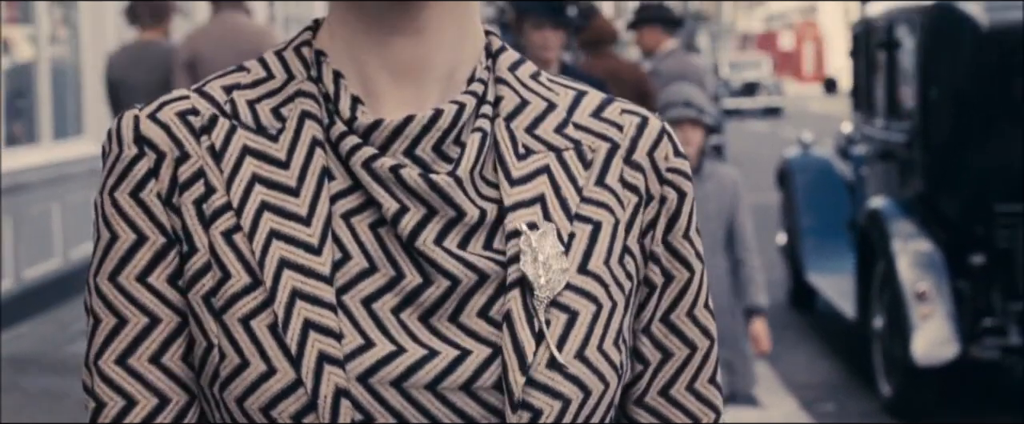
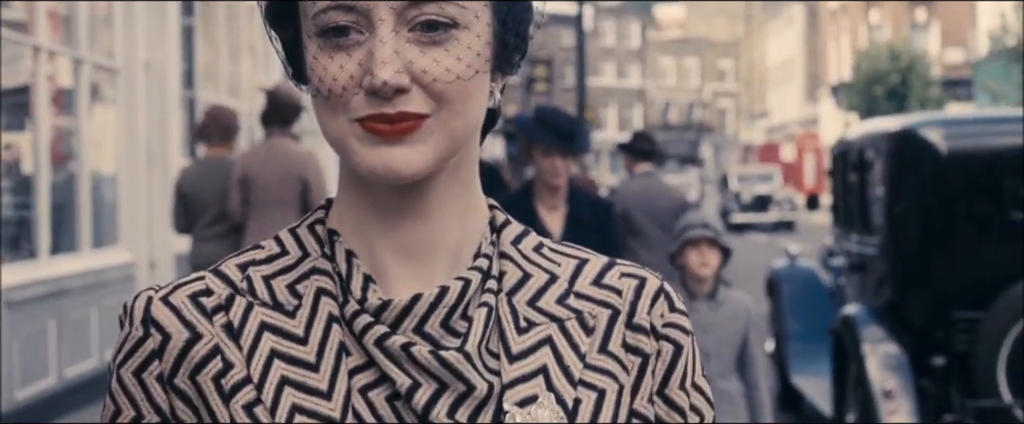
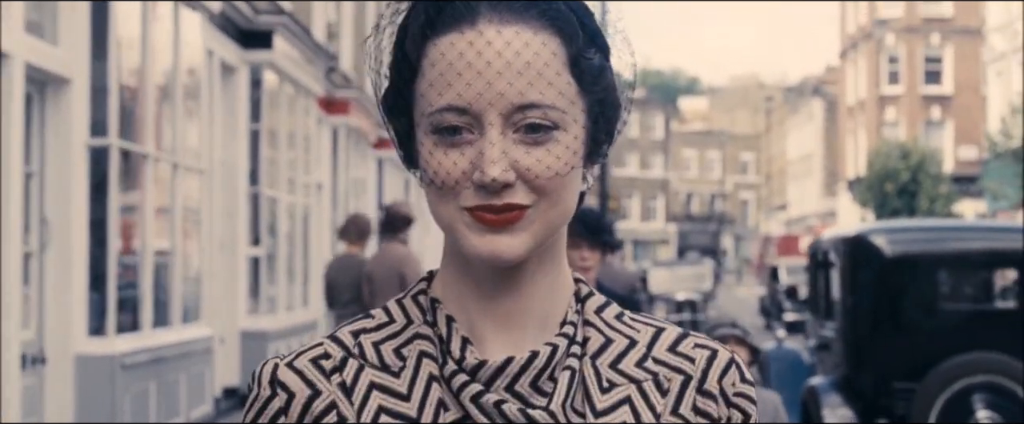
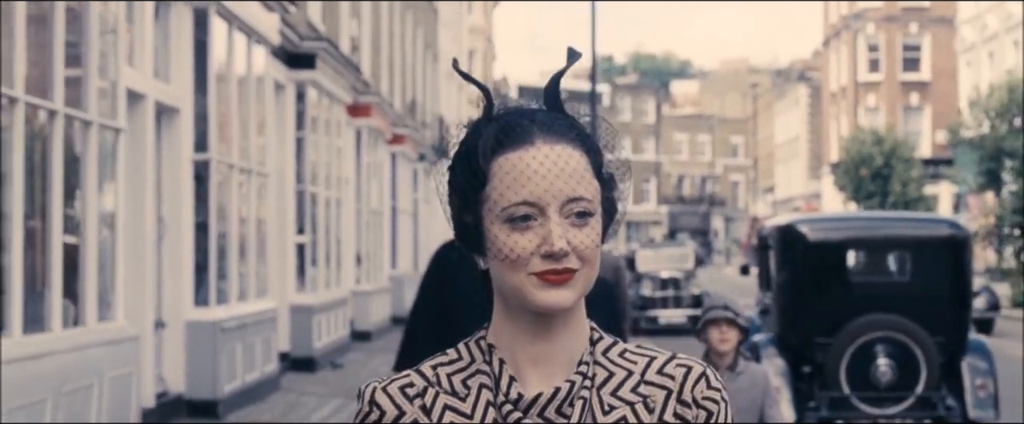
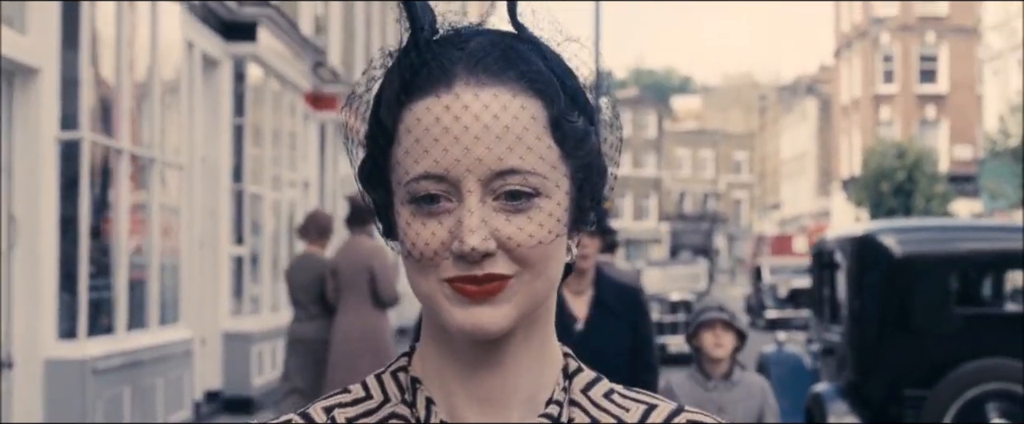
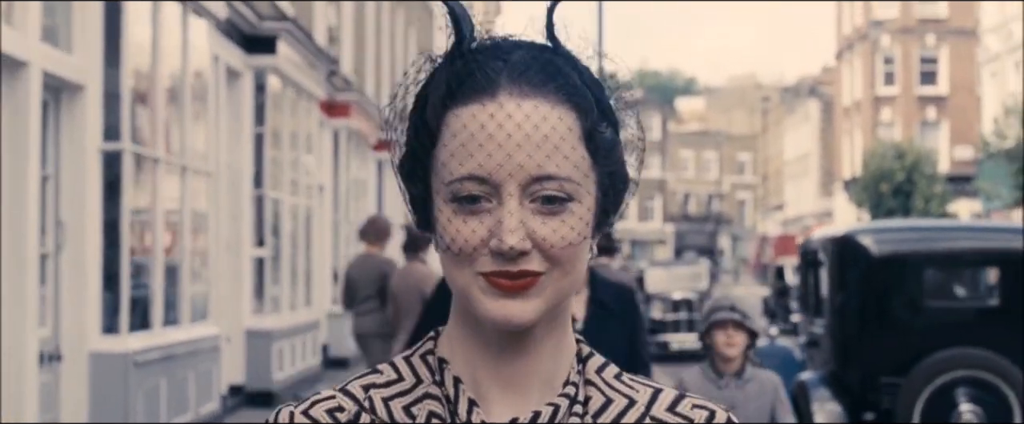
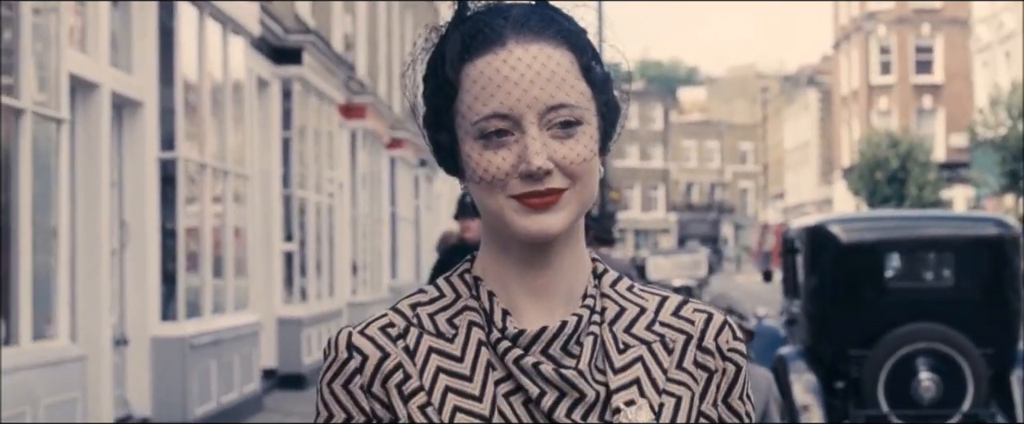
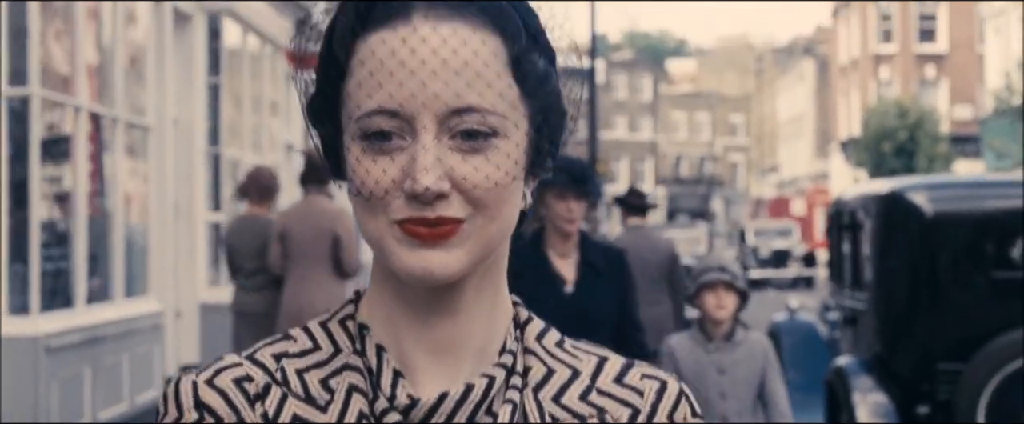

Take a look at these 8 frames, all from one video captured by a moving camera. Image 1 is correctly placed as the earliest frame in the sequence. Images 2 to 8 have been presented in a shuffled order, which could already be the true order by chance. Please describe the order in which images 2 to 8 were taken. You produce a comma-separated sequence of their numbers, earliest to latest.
2, 8, 5, 3, 6, 7, 4
